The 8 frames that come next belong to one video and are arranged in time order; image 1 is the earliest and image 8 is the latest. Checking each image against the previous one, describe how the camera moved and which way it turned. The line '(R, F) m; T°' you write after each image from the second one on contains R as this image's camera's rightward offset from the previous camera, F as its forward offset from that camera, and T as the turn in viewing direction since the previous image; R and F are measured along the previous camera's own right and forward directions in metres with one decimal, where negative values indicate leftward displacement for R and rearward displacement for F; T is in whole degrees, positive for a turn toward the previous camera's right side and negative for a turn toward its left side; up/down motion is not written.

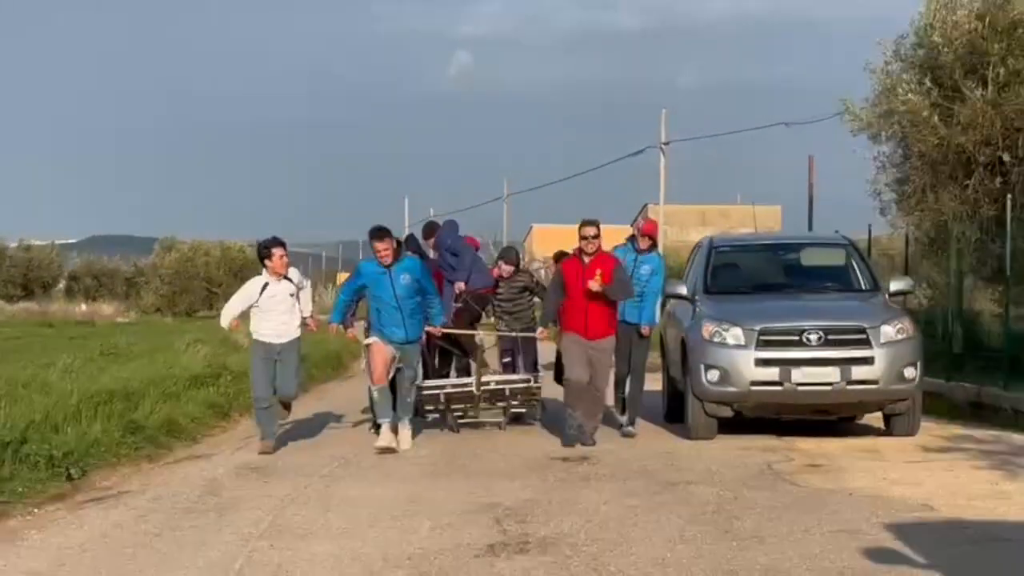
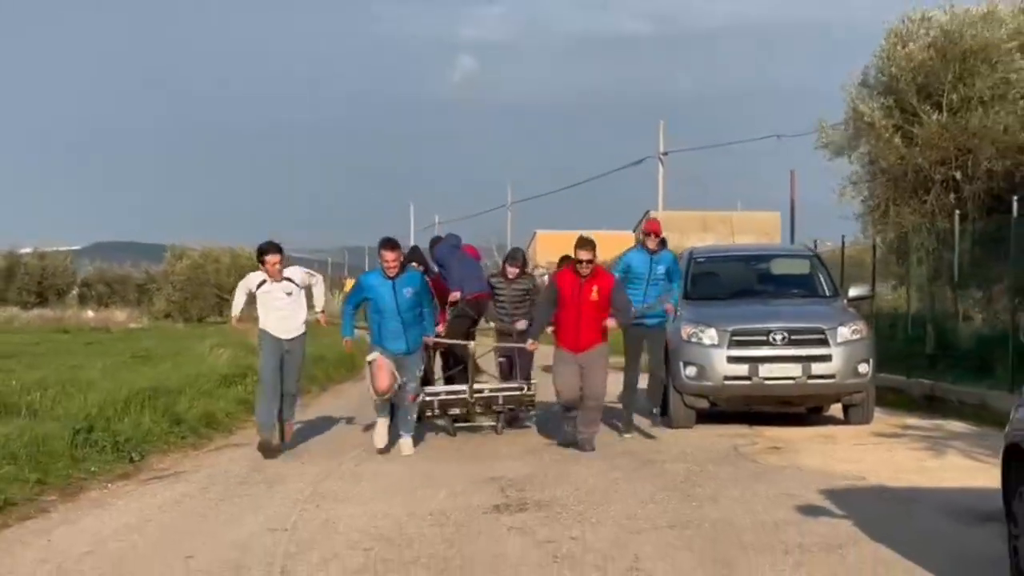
(0.0, -1.7) m; 0°
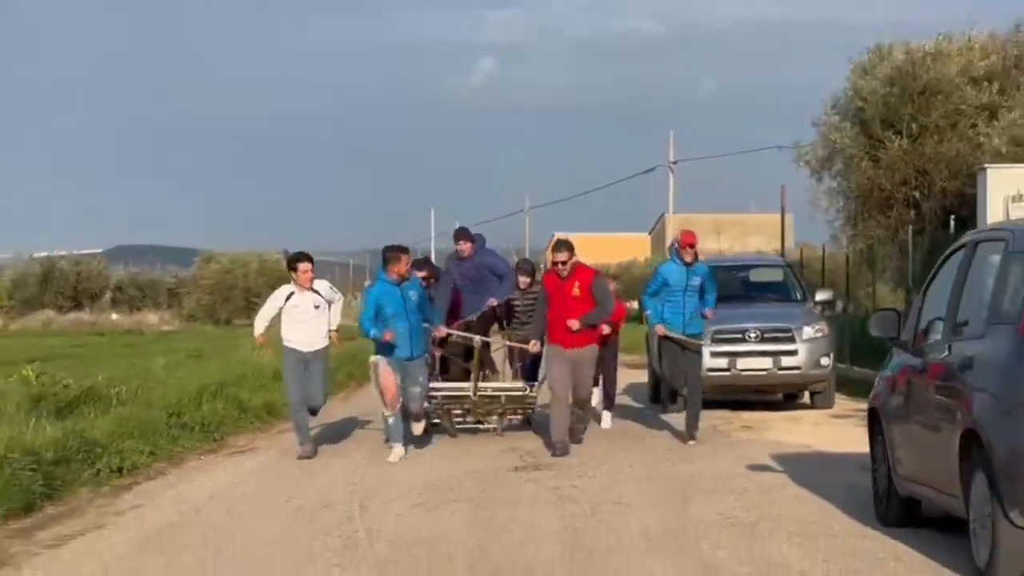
(0.0, -2.7) m; -1°
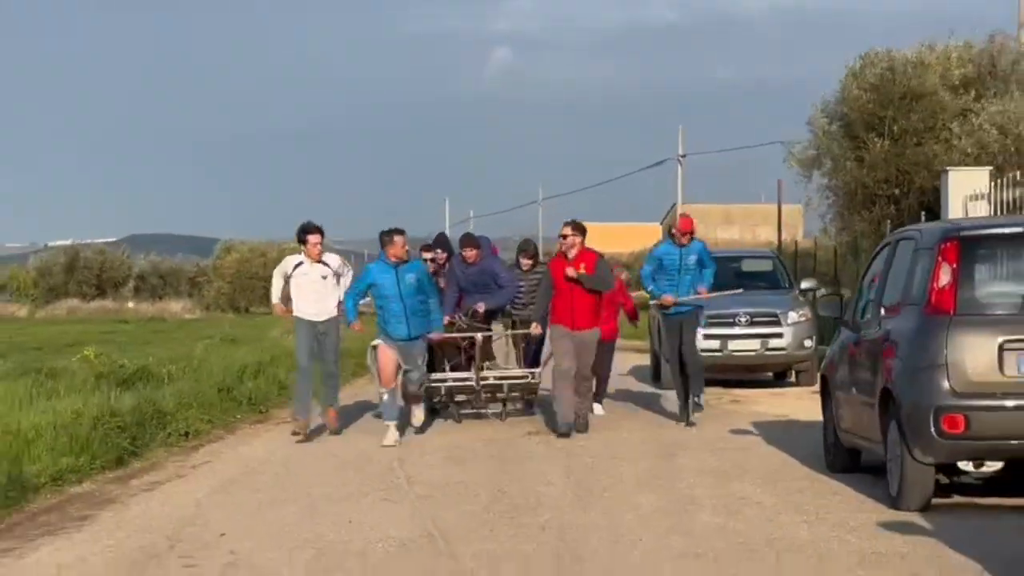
(0.0, -1.9) m; 0°
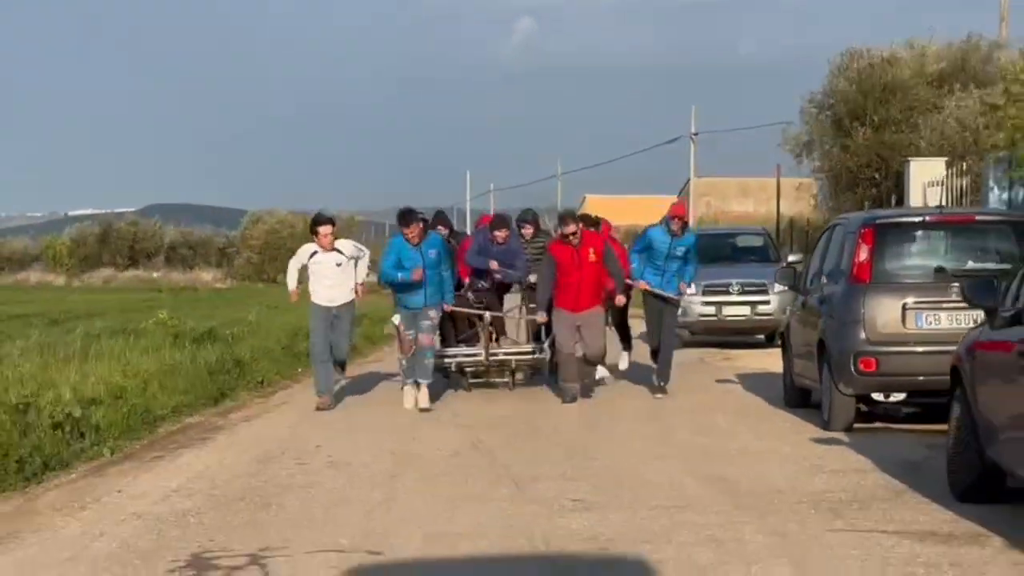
(0.0, -2.7) m; -1°
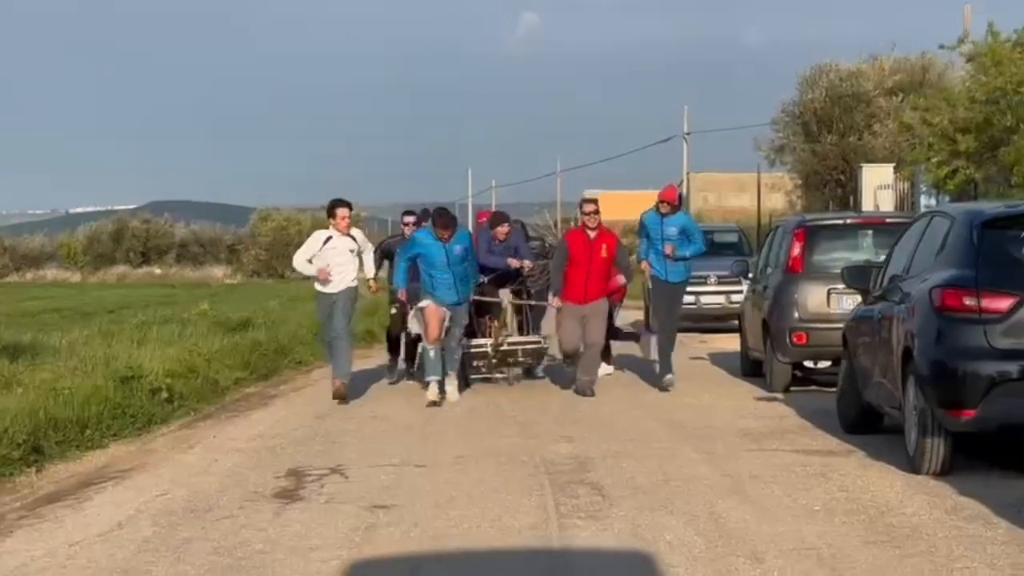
(0.0, -2.7) m; 0°
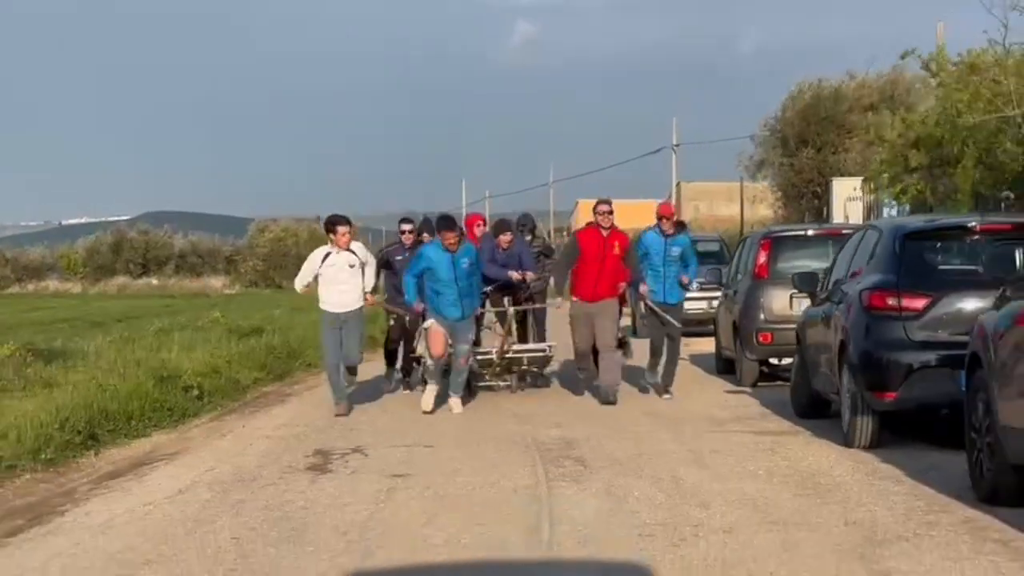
(0.0, -1.5) m; 0°
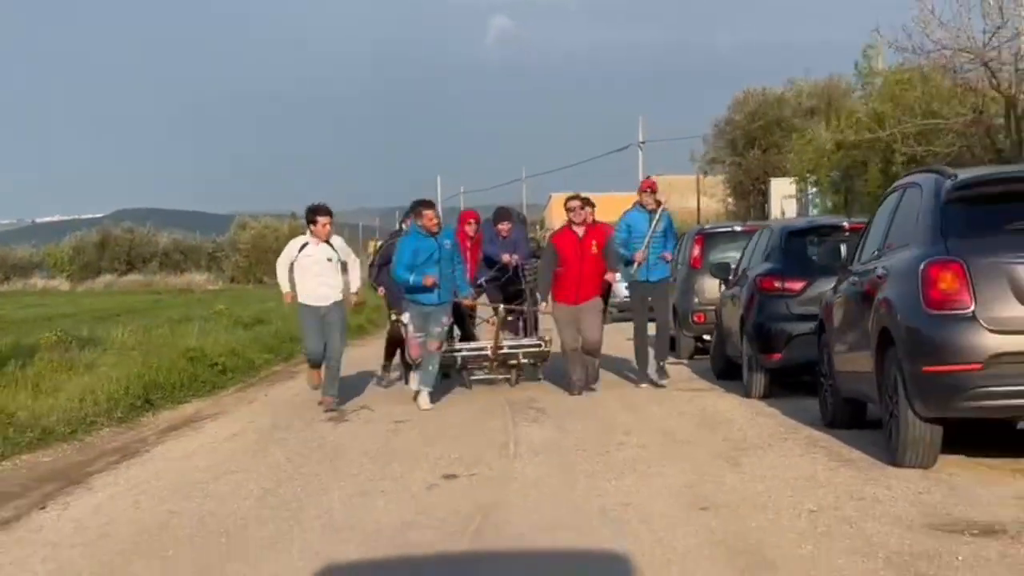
(0.0, -2.9) m; +1°
